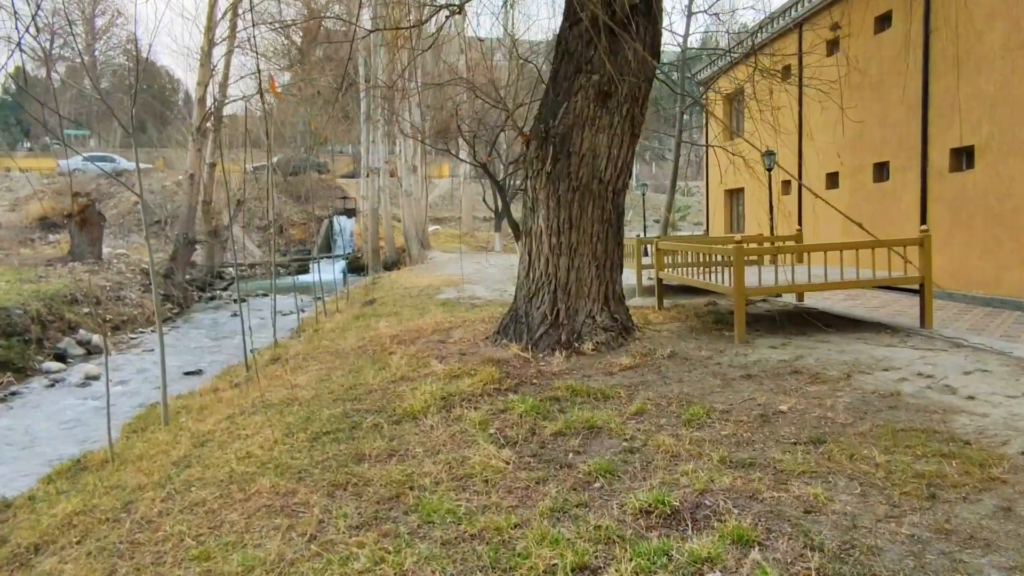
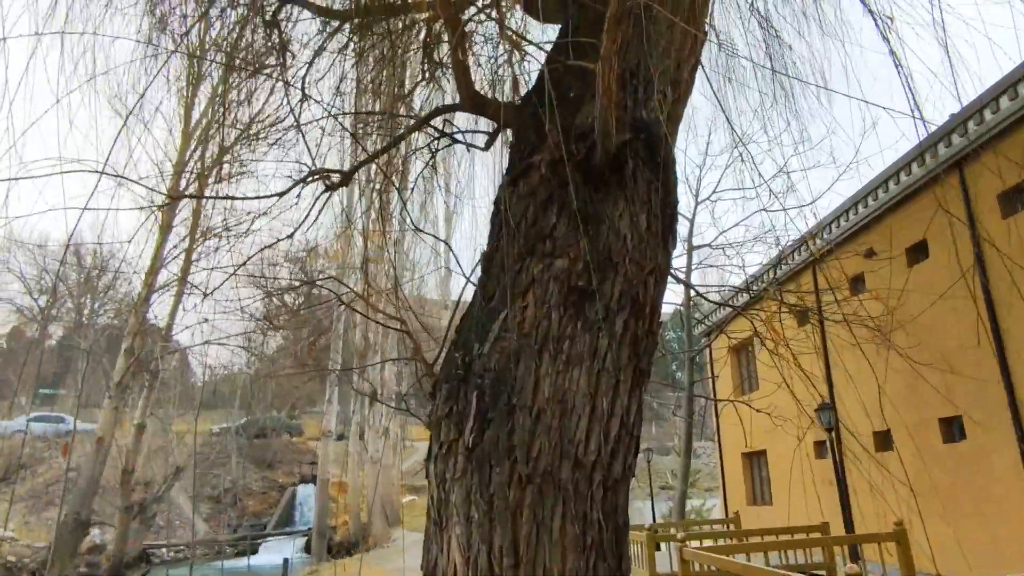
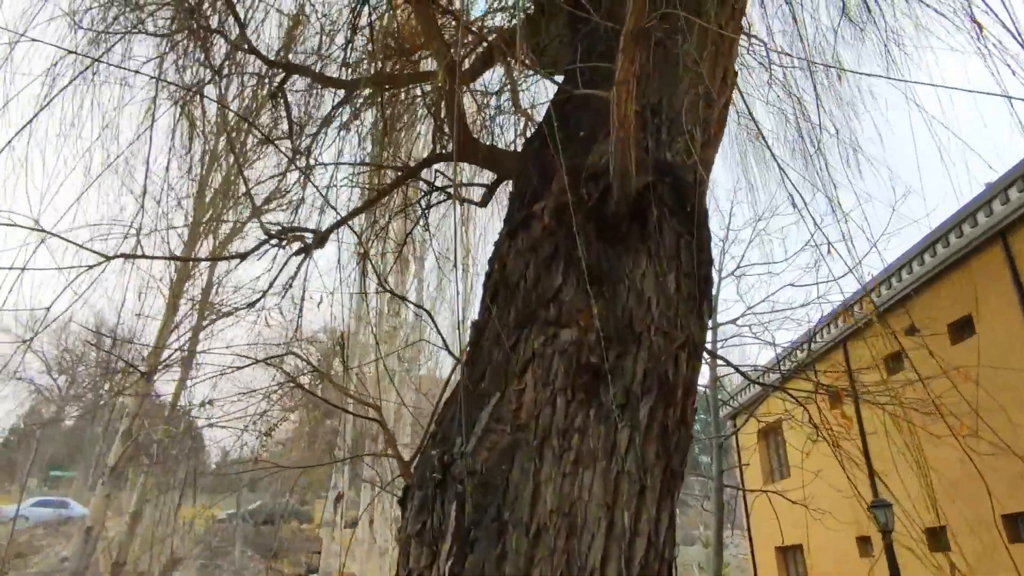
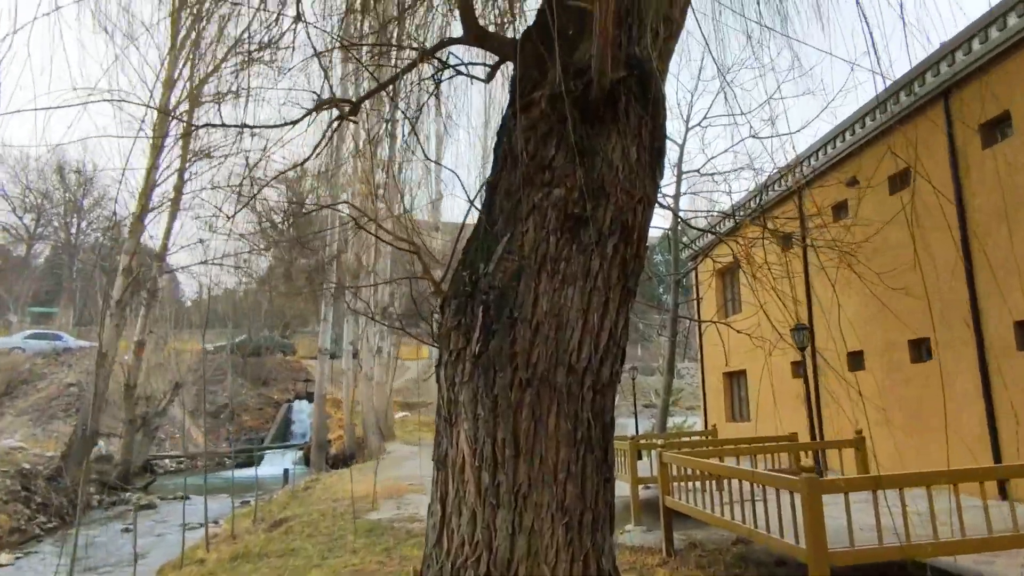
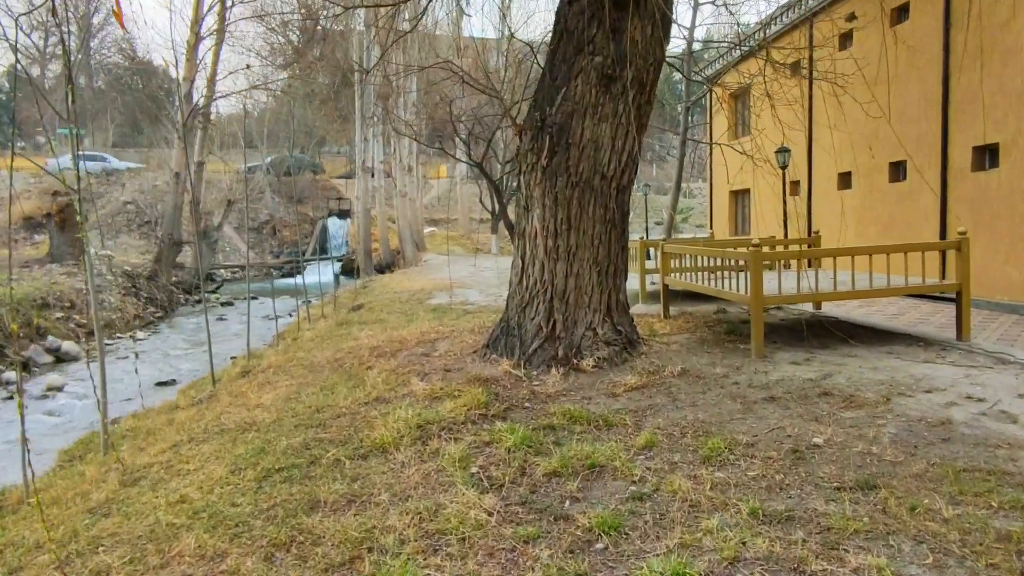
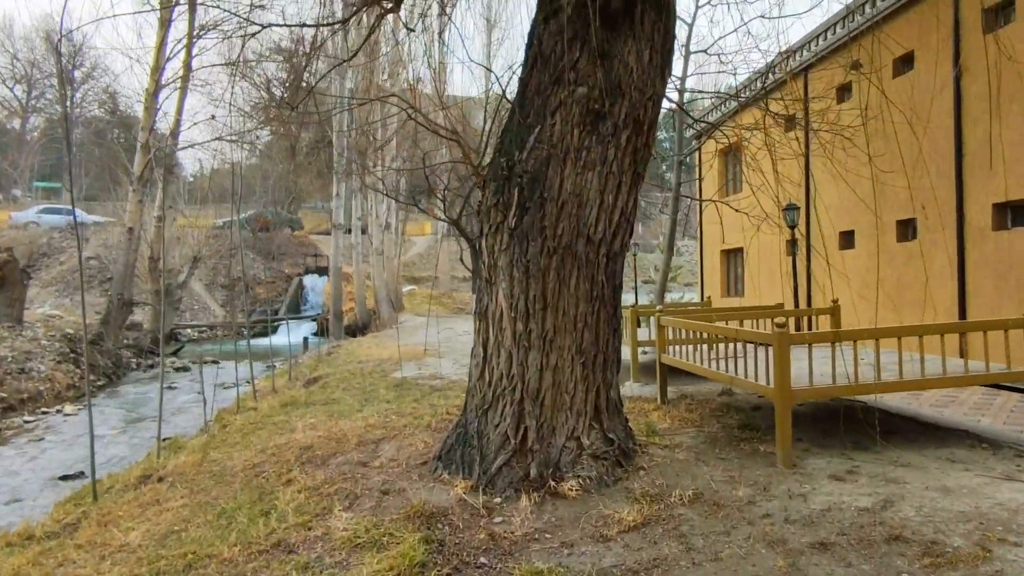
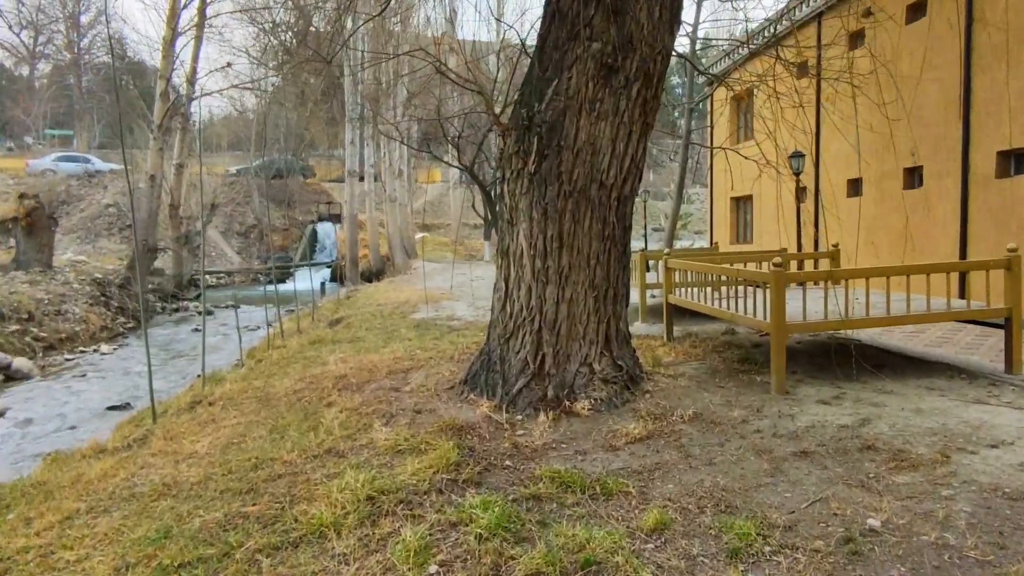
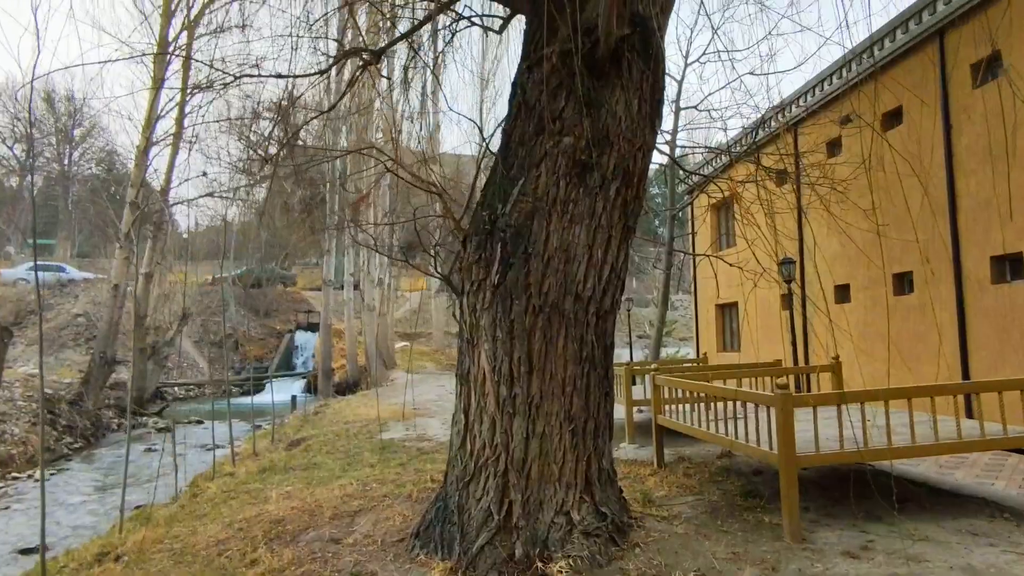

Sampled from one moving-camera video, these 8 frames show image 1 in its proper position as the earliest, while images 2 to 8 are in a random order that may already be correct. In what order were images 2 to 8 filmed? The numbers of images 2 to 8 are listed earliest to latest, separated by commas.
5, 7, 6, 8, 4, 2, 3
